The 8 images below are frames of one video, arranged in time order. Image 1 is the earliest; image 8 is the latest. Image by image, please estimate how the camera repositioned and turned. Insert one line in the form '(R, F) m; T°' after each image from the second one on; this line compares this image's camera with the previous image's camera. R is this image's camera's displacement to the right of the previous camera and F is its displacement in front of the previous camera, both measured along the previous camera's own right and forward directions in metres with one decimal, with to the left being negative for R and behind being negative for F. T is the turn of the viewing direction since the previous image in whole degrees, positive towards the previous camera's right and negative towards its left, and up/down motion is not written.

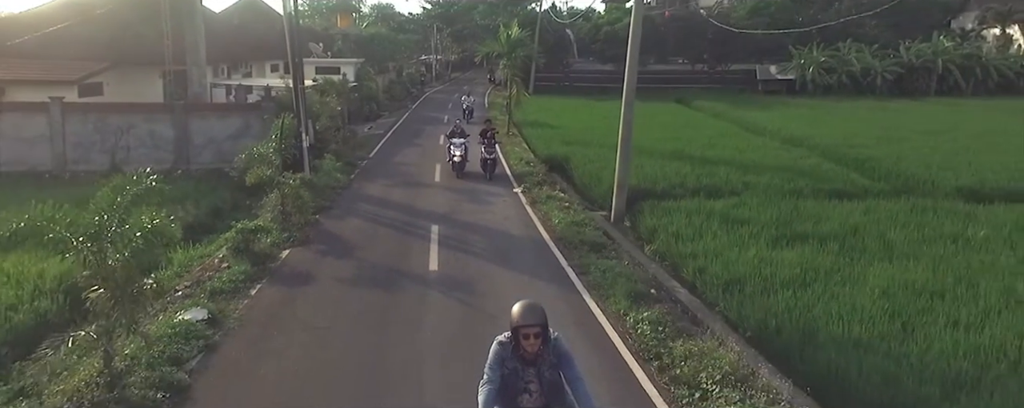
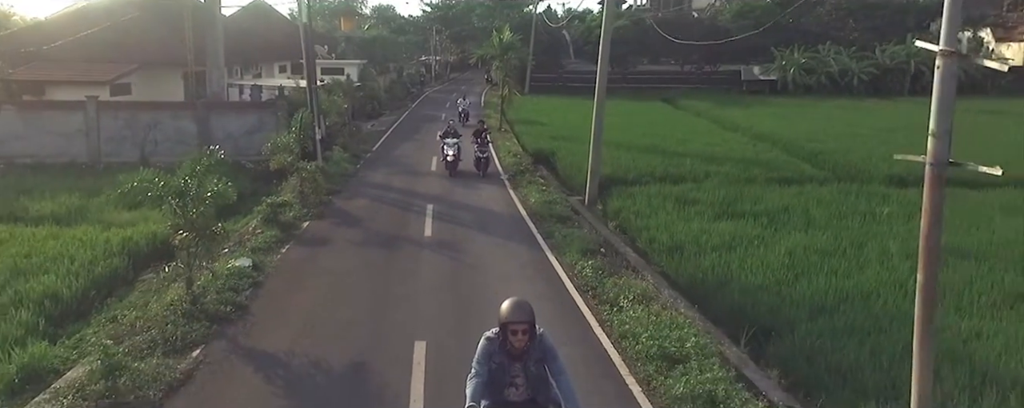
(+0.3, -2.1) m; 0°
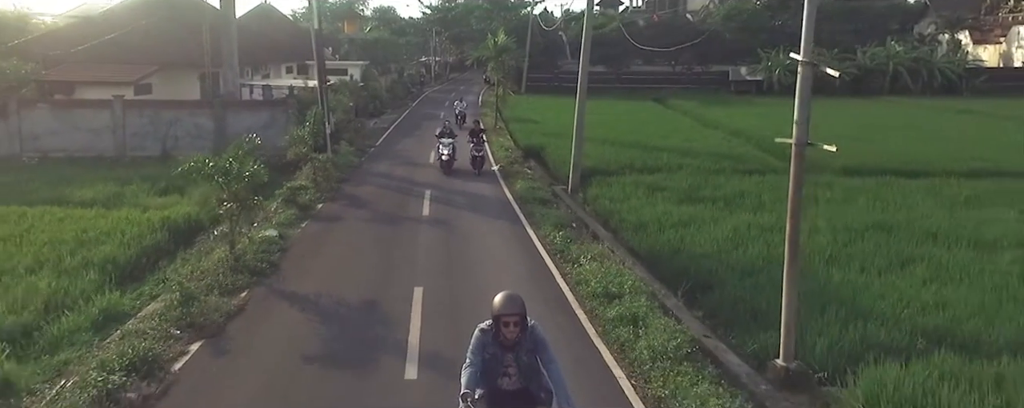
(+0.3, -1.8) m; 0°
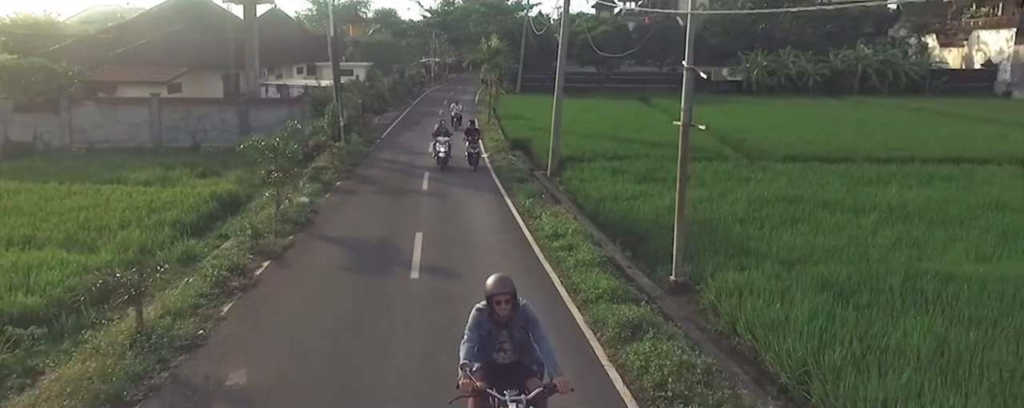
(+0.4, -3.0) m; 0°
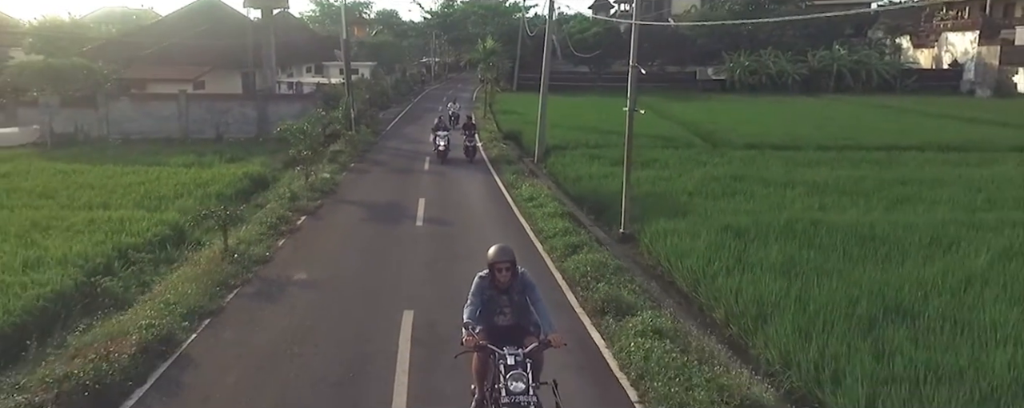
(+0.3, -2.7) m; 0°
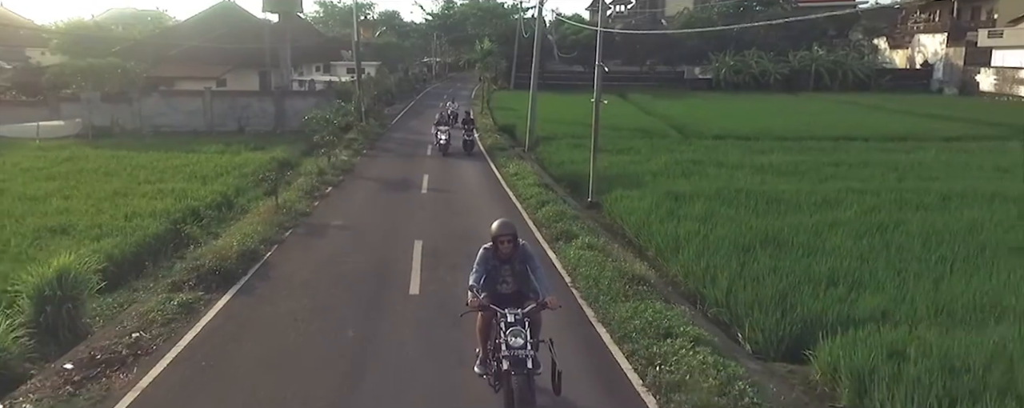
(+0.3, -2.8) m; 0°
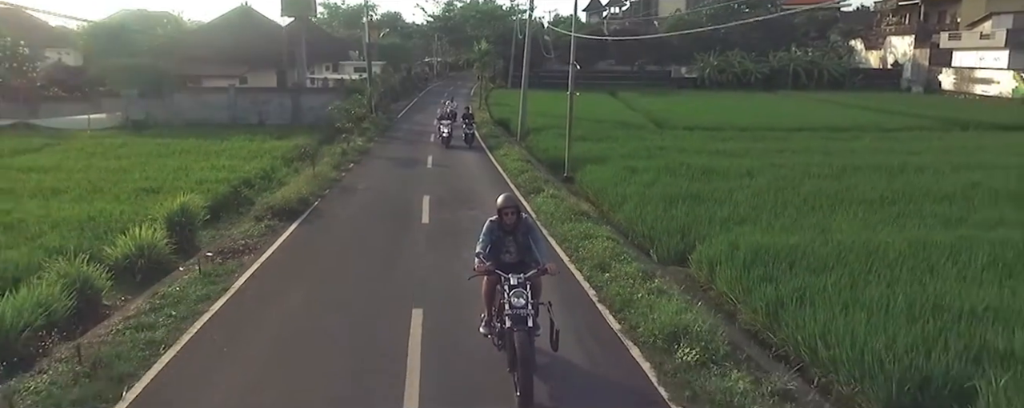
(+0.3, -3.2) m; 0°
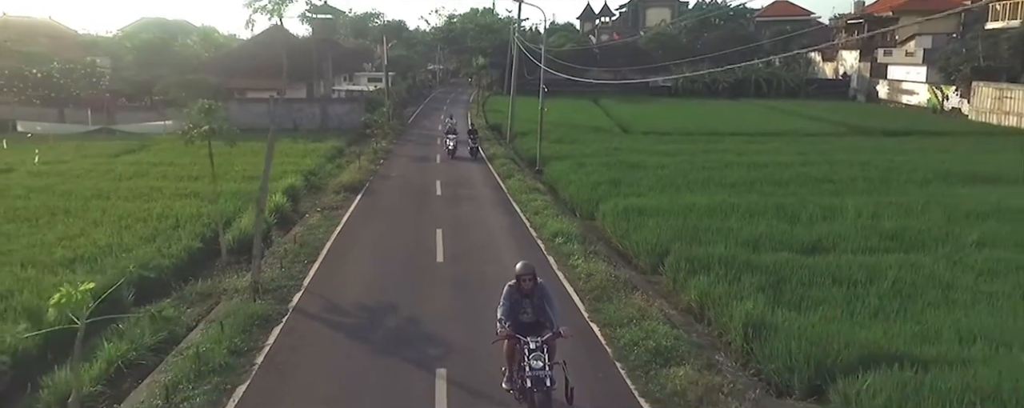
(+0.5, -6.6) m; 0°
